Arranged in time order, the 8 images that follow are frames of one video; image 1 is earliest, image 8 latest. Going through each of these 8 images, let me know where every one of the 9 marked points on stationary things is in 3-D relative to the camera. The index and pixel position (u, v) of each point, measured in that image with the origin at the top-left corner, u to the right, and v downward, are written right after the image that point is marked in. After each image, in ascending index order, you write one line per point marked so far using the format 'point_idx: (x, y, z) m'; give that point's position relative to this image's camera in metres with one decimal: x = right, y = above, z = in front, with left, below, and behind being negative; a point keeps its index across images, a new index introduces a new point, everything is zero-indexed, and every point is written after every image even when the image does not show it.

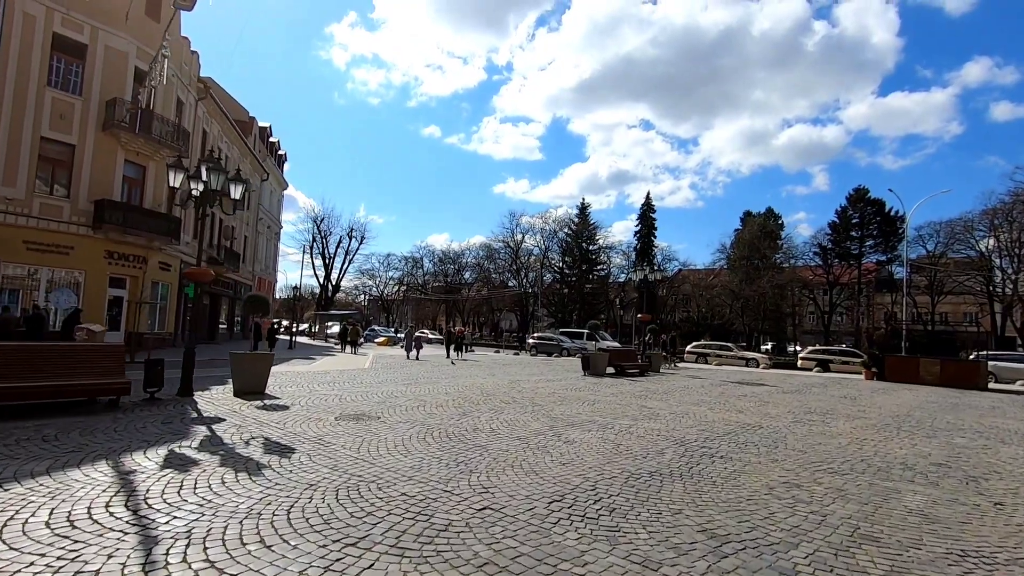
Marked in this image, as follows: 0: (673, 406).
0: (+3.9, -2.8, +13.0) m
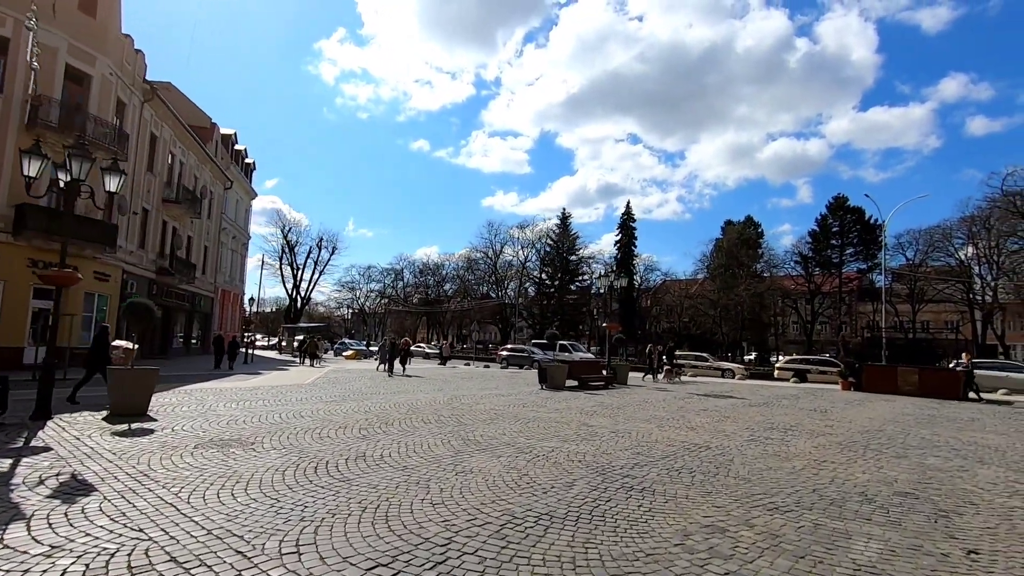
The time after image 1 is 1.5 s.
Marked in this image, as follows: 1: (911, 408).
0: (+2.3, -2.9, +11.6) m
1: (+13.0, -3.9, +17.6) m
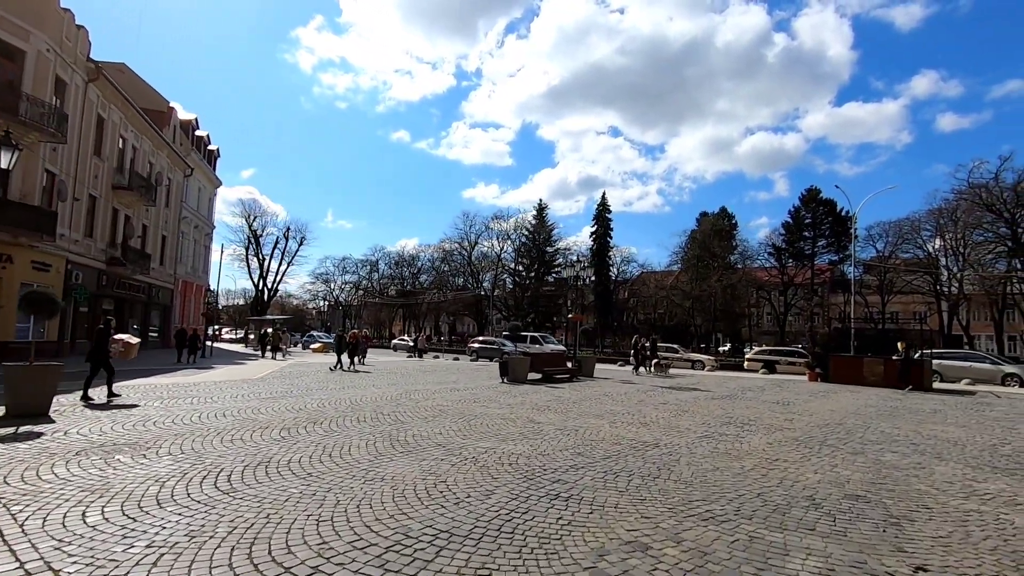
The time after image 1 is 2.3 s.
0: (+1.2, -2.7, +11.0) m
1: (+11.6, -3.6, +17.3) m
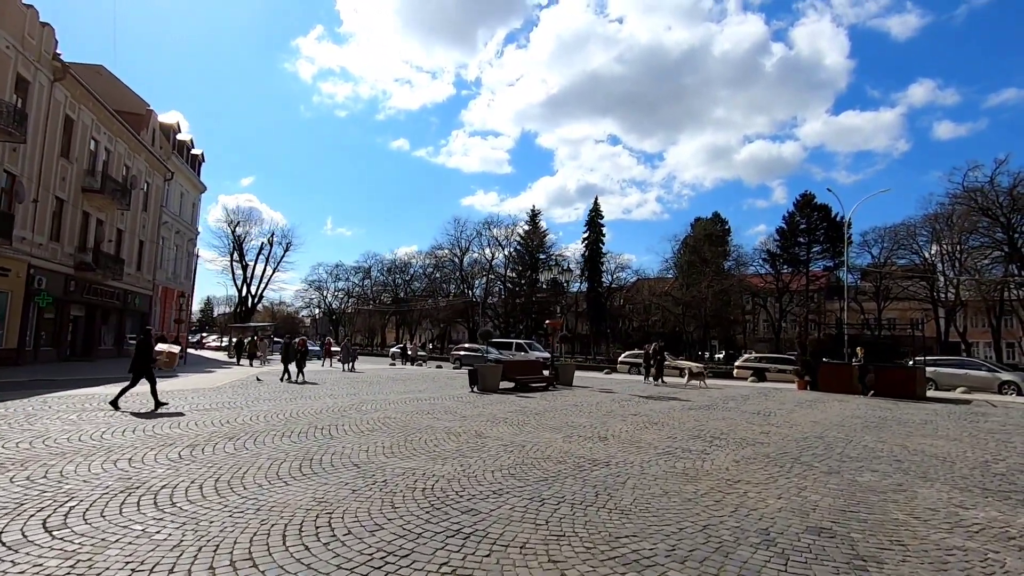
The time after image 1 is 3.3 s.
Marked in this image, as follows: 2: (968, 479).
0: (+0.2, -2.7, +10.0) m
1: (+10.6, -3.7, +16.4) m
2: (+6.6, -2.8, +7.9) m
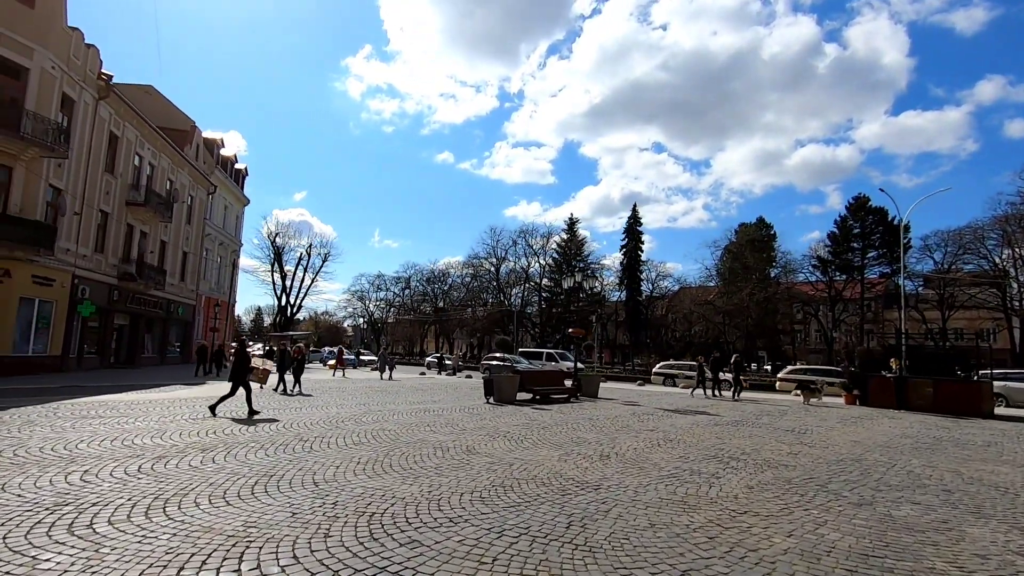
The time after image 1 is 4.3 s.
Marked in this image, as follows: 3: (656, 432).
0: (+0.1, -2.8, +9.2) m
1: (+11.0, -3.8, +14.7) m
2: (+6.4, -2.8, +6.6) m
3: (+3.2, -3.2, +11.9) m
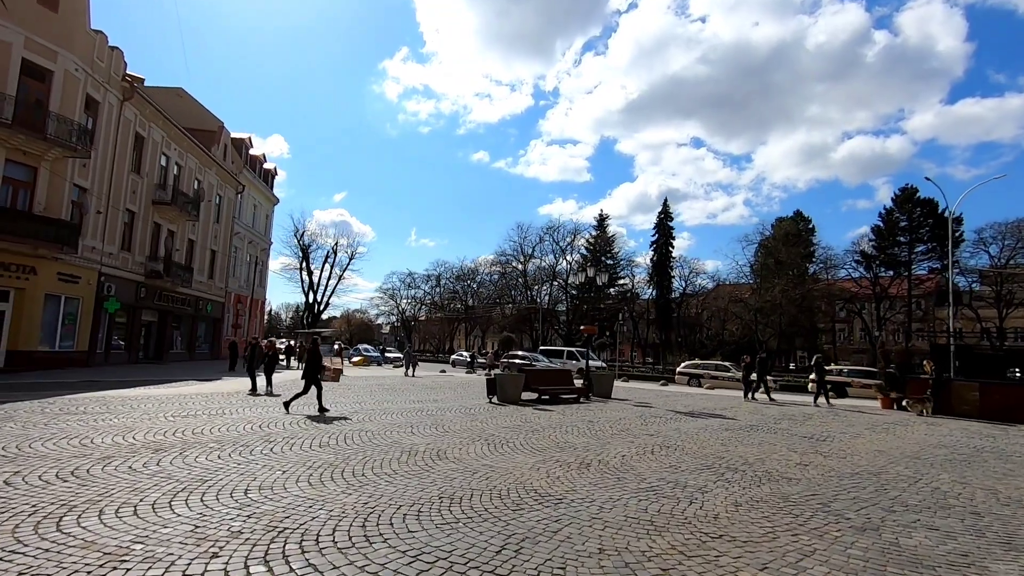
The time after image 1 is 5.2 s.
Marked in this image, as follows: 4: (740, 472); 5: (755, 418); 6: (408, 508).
0: (-0.3, -2.6, +8.5) m
1: (+10.9, -3.7, +13.3) m
2: (+5.8, -2.7, +5.5) m
3: (+3.0, -3.0, +11.0) m
4: (+3.4, -2.8, +8.1) m
5: (+6.9, -3.7, +15.2) m
6: (-1.1, -2.3, +5.7) m
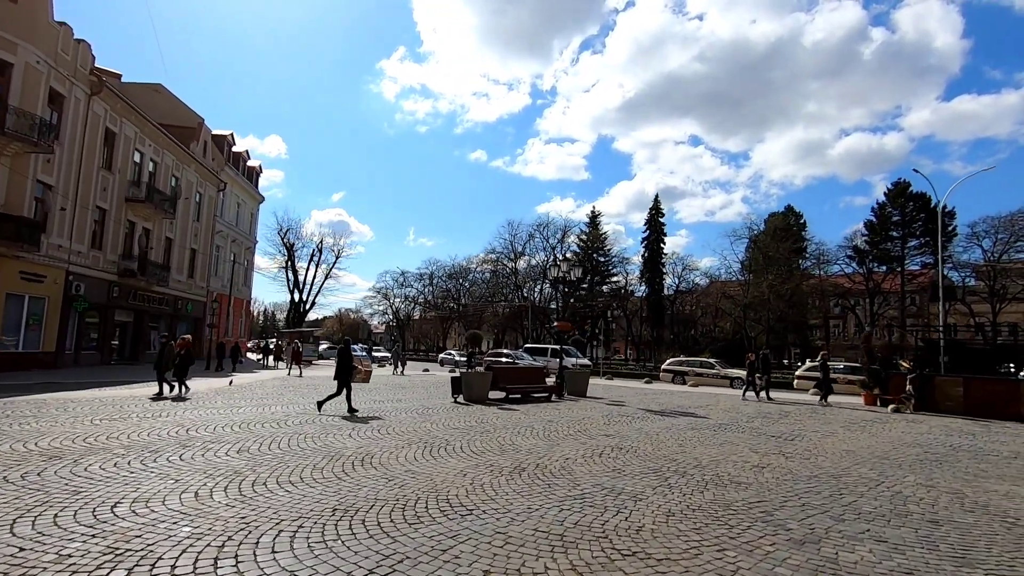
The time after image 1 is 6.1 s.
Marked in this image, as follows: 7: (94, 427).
0: (-1.3, -2.5, +7.9) m
1: (+9.9, -3.4, +12.8) m
2: (+4.8, -2.5, +4.9) m
3: (+2.0, -2.9, +10.4) m
4: (+2.4, -2.6, +7.5) m
5: (+5.9, -3.5, +14.6) m
6: (-2.1, -2.2, +5.1) m
7: (-7.6, -2.5, +9.8) m
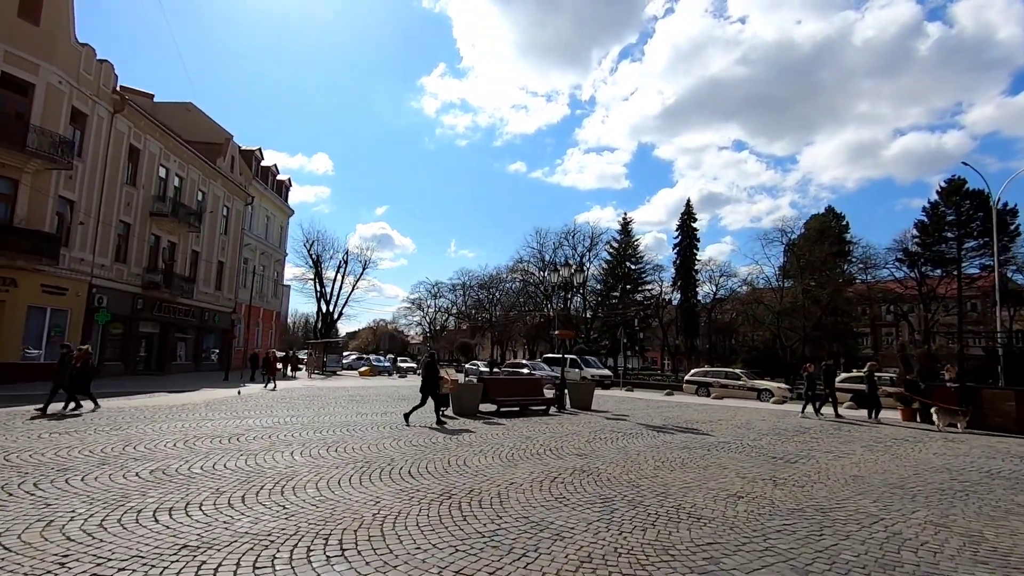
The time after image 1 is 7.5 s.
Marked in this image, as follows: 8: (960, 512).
0: (-2.2, -2.6, +7.1) m
1: (+9.4, -3.5, +11.1) m
2: (+3.7, -2.4, +3.6) m
3: (+1.3, -2.9, +9.4) m
4: (+1.5, -2.6, +6.4) m
5: (+5.5, -3.6, +13.2) m
6: (-3.1, -2.2, +4.4) m
7: (-8.3, -2.7, +9.5) m
8: (+5.8, -2.9, +6.9) m
